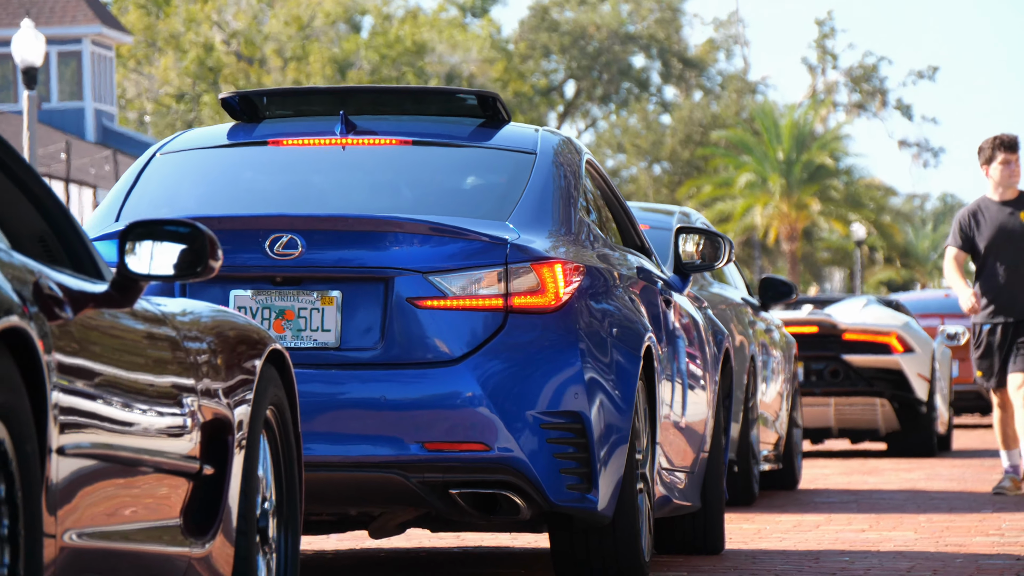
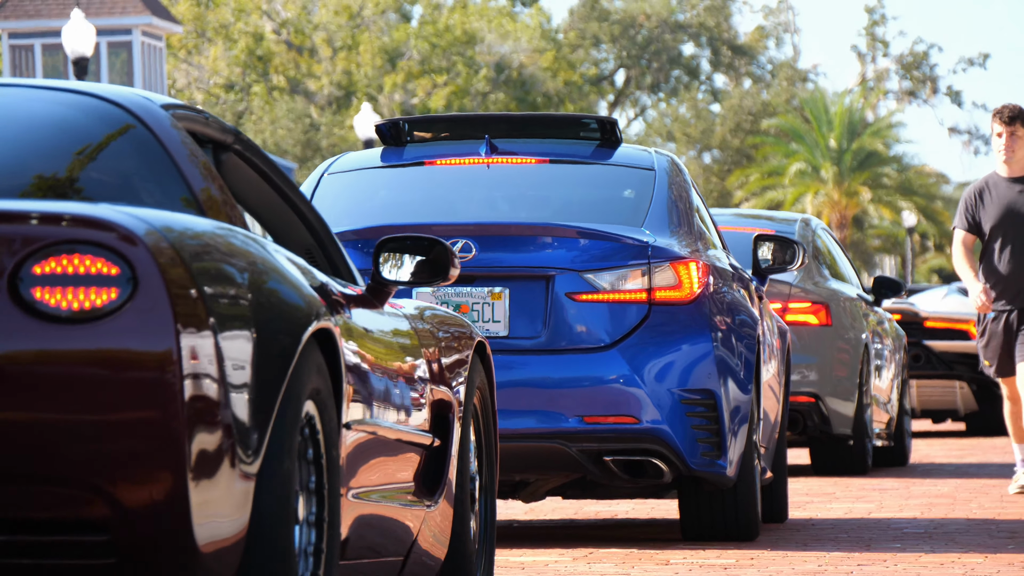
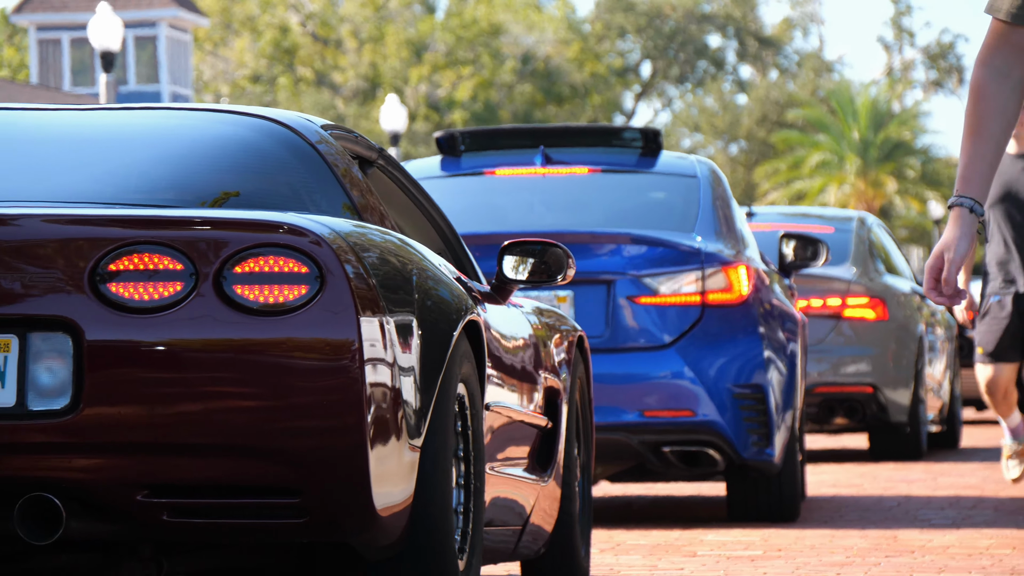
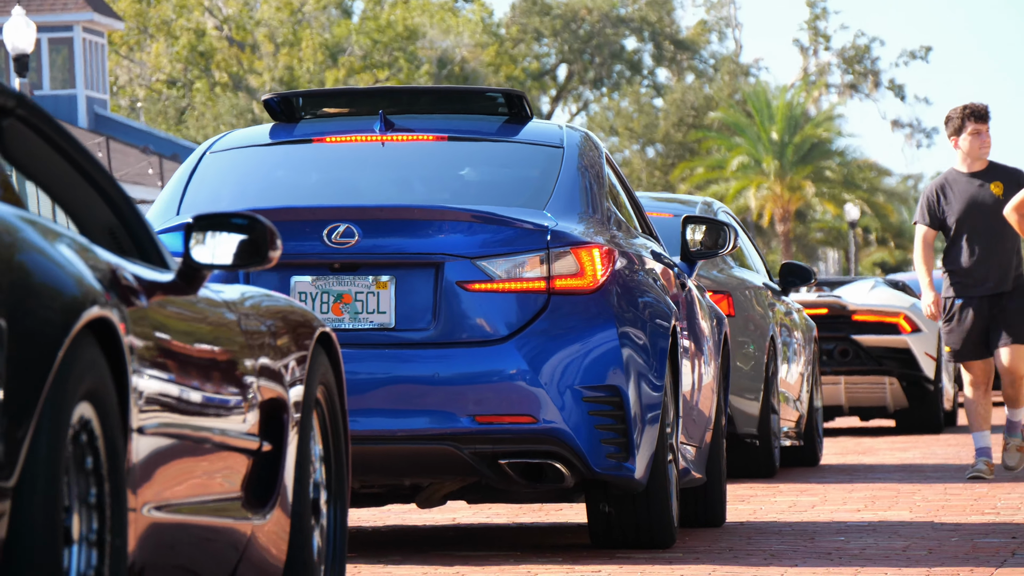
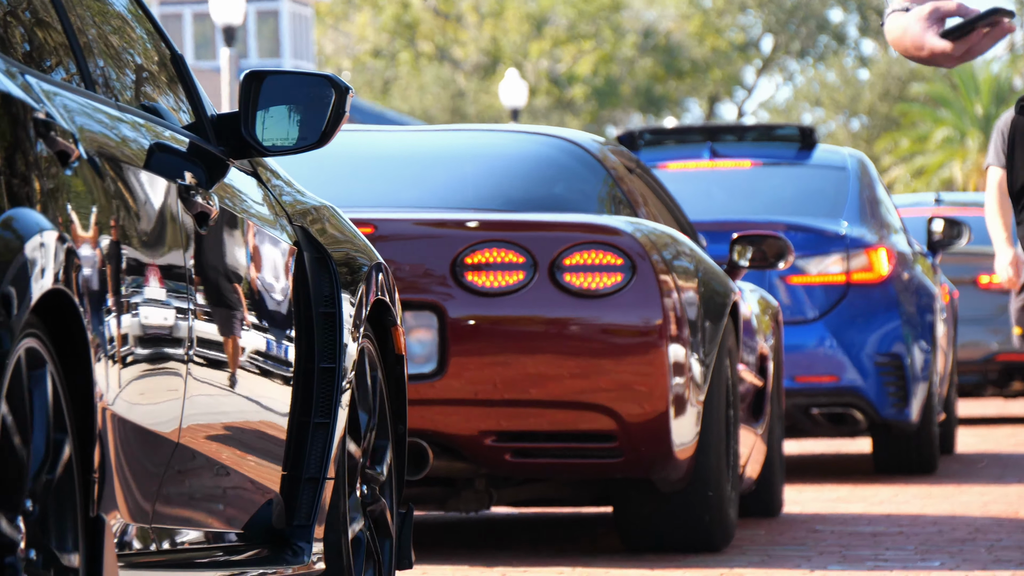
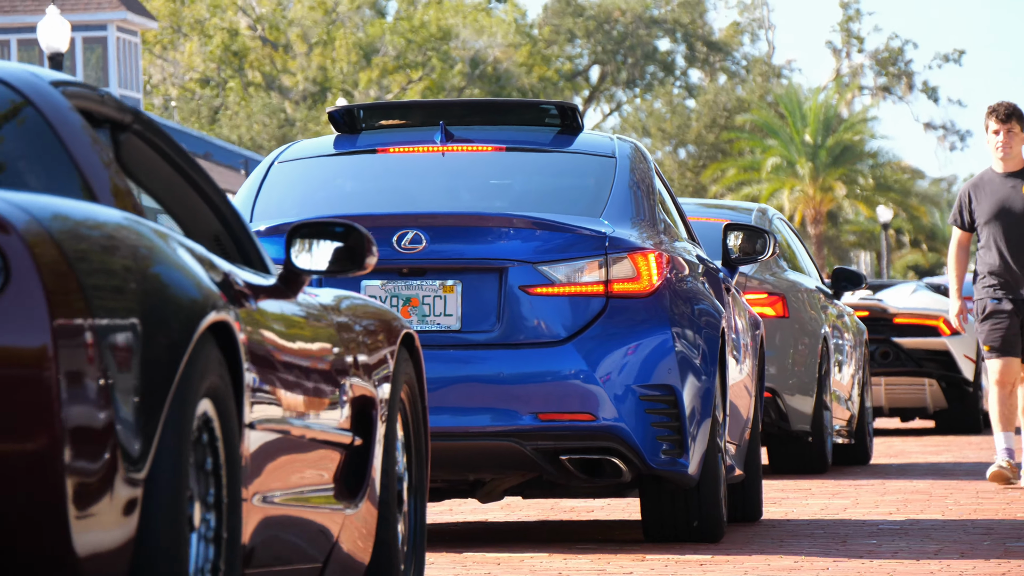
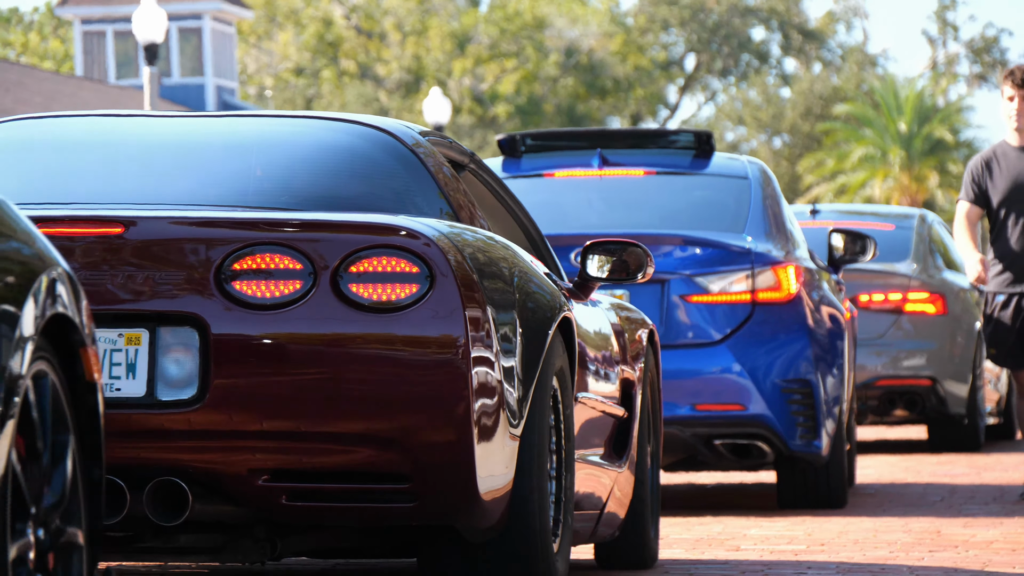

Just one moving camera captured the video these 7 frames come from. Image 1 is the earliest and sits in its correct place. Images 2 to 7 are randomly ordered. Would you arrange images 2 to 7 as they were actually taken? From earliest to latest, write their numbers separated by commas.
4, 6, 2, 3, 7, 5
